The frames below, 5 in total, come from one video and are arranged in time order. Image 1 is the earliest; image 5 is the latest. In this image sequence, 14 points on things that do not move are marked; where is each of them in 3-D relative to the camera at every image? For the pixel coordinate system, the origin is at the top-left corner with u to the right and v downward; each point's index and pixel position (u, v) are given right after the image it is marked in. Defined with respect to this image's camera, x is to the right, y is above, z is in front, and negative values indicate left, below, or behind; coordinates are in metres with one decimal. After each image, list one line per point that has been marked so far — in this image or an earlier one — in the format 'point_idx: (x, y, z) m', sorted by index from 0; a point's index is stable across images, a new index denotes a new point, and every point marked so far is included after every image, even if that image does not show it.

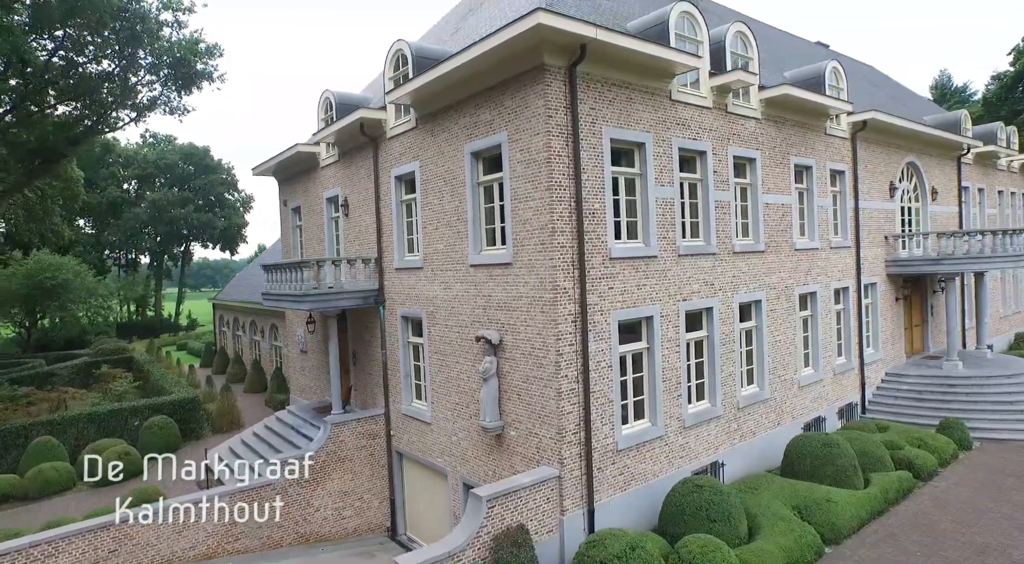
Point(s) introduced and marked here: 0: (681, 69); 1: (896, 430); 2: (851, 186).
0: (+3.3, +4.2, +13.3) m
1: (+9.8, -3.8, +17.2) m
2: (+9.8, +2.8, +19.4) m
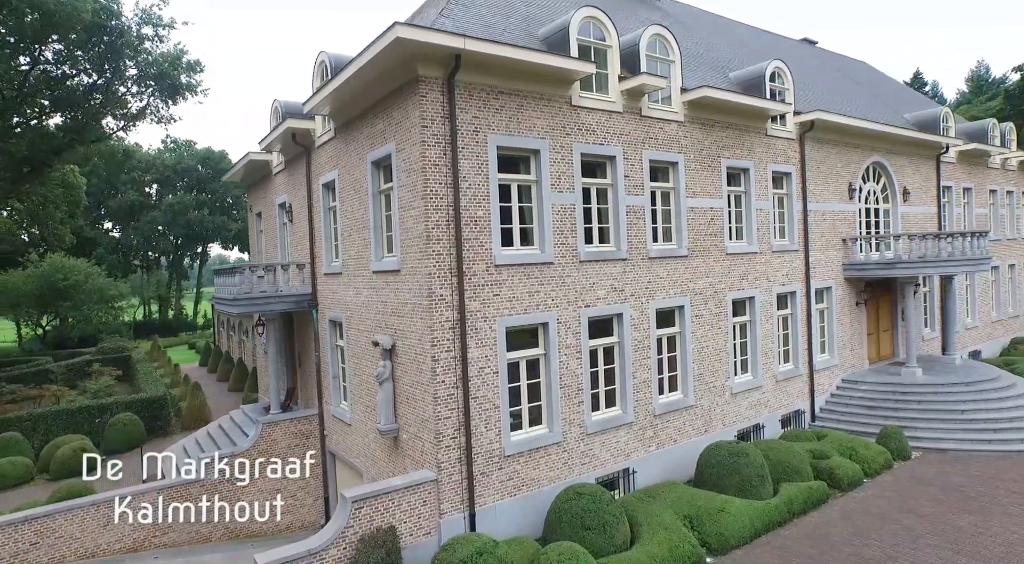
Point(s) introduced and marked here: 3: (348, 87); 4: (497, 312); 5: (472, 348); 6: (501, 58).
0: (+1.3, +4.1, +13.3) m
1: (+8.0, -3.9, +16.8) m
2: (+8.1, +2.7, +19.0) m
3: (-3.2, +3.8, +13.3) m
4: (-0.3, -0.6, +12.7) m
5: (-0.7, -1.2, +12.4) m
6: (-0.2, +4.0, +12.2) m
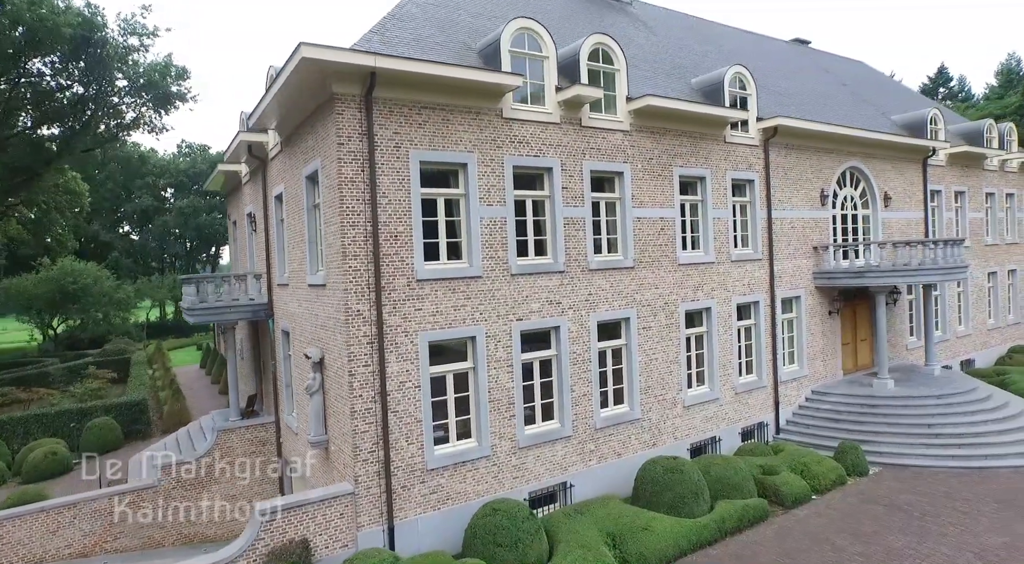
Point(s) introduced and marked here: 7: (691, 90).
0: (-0.2, +3.8, +13.3) m
1: (+6.7, -4.2, +16.4) m
2: (+6.9, +2.4, +18.6) m
3: (-4.6, +3.6, +13.5) m
4: (-1.7, -0.8, +12.7) m
5: (-2.2, -1.5, +12.4) m
6: (-1.6, +3.7, +12.2) m
7: (+4.9, +5.2, +18.4) m
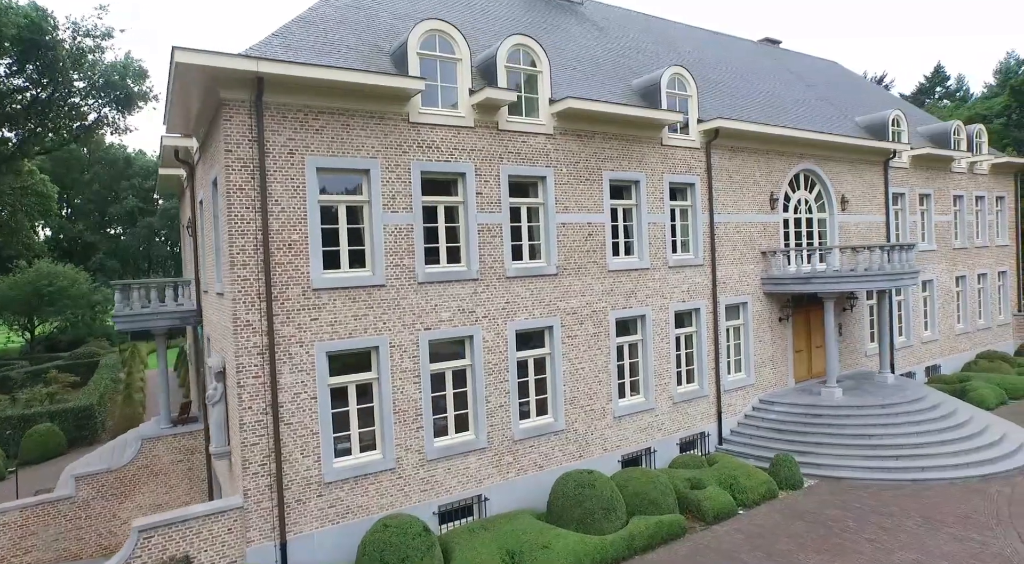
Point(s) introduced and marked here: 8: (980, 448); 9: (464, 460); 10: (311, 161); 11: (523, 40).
0: (-2.0, +3.6, +12.9) m
1: (+4.9, -4.3, +16.0) m
2: (+5.1, +2.2, +18.1) m
3: (-6.5, +3.4, +13.2) m
4: (-3.6, -1.0, +12.4) m
5: (-4.1, -1.6, +12.1) m
6: (-3.5, +3.6, +11.9) m
7: (+3.1, +5.1, +17.9) m
8: (+11.8, -4.2, +17.2) m
9: (-1.0, -3.7, +14.1) m
10: (-3.7, +2.2, +12.3) m
11: (+0.2, +5.2, +14.6) m
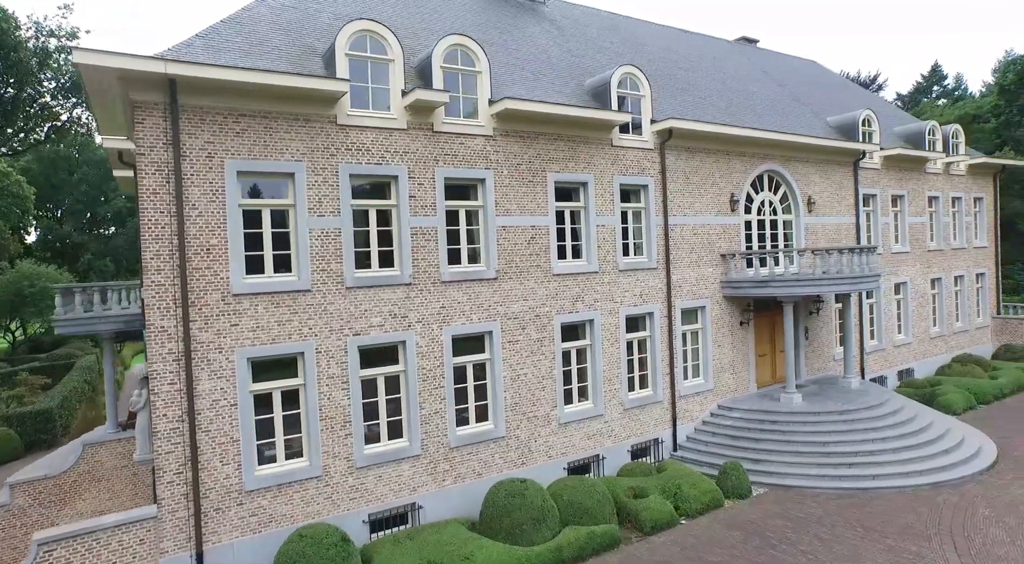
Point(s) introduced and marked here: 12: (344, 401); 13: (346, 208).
0: (-3.4, +3.6, +12.7) m
1: (+3.5, -4.4, +15.7) m
2: (+3.8, +2.1, +17.8) m
3: (-7.8, +3.3, +13.0) m
4: (-5.0, -1.1, +12.2) m
5: (-5.4, -1.7, +11.9) m
6: (-4.9, +3.5, +11.6) m
7: (+1.8, +5.0, +17.6) m
8: (+10.5, -4.3, +16.8) m
9: (-2.4, -3.8, +13.8) m
10: (-5.0, +2.1, +12.1) m
11: (-1.1, +5.1, +14.4) m
12: (-3.3, -2.3, +13.3) m
13: (-3.2, +1.4, +13.3) m
